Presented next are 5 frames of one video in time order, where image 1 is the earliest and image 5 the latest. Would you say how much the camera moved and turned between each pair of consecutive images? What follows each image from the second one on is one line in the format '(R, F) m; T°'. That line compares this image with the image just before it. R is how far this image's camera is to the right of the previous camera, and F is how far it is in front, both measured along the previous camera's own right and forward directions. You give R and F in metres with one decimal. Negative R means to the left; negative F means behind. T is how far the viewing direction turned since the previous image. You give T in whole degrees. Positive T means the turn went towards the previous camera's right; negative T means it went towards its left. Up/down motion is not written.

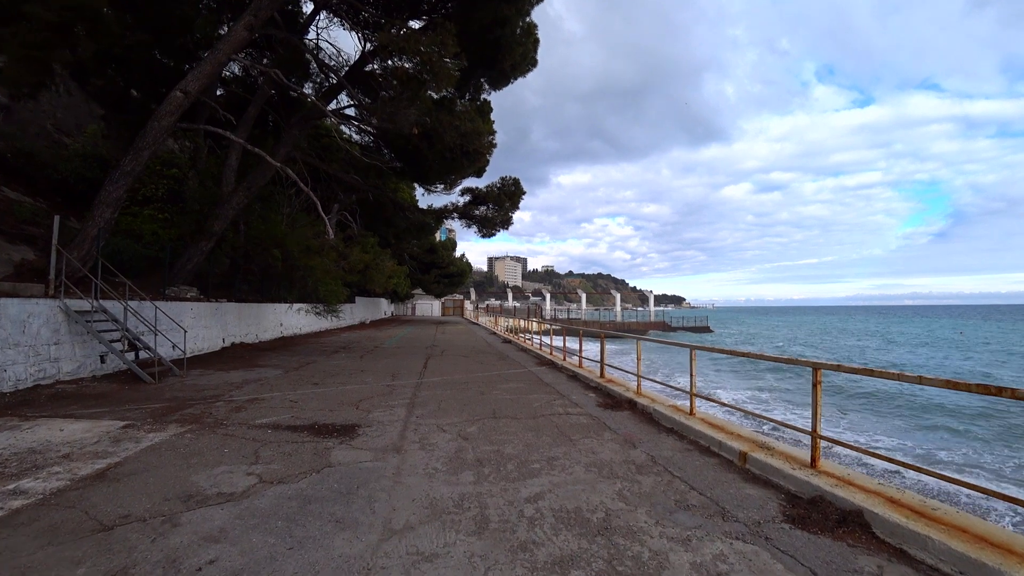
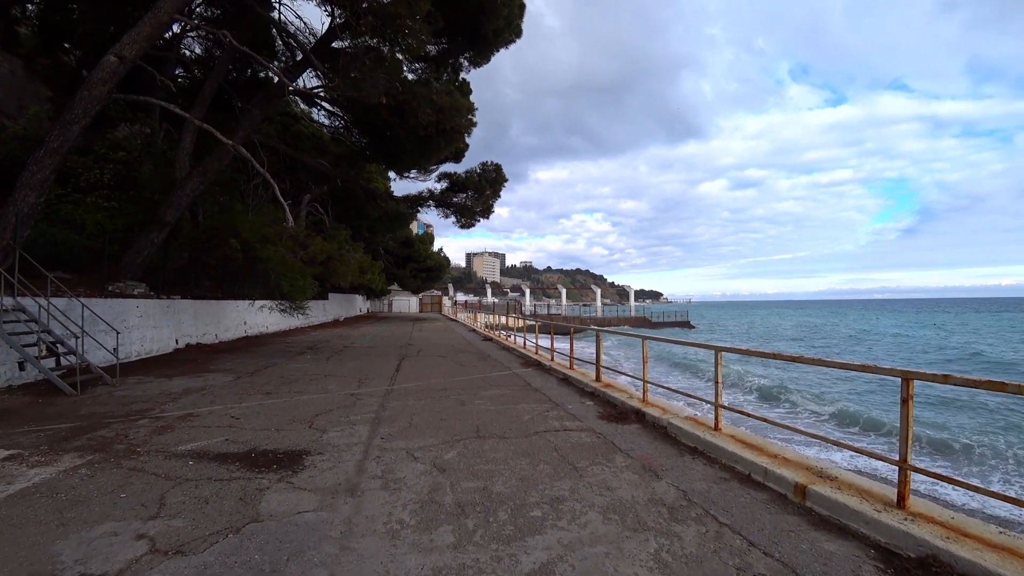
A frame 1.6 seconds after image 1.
(-0.1, +1.2) m; +2°
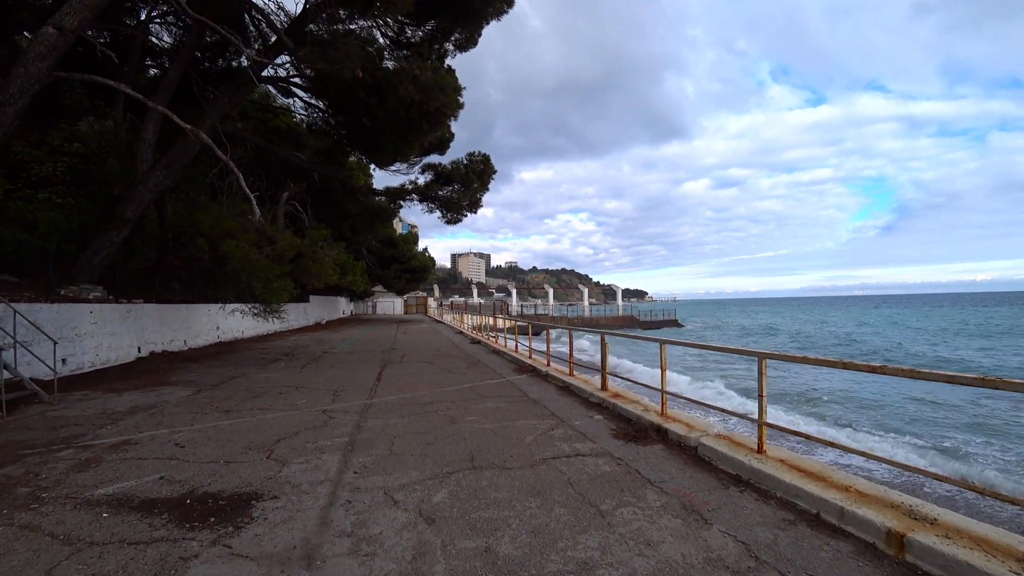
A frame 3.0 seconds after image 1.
(-0.1, +1.0) m; +2°
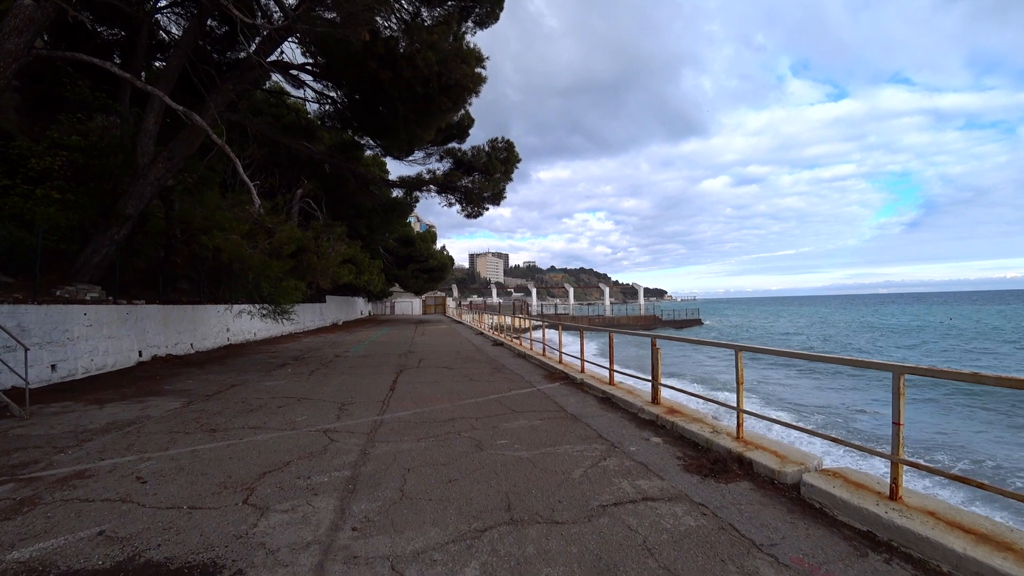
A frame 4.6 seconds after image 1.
(-0.2, +1.1) m; -2°
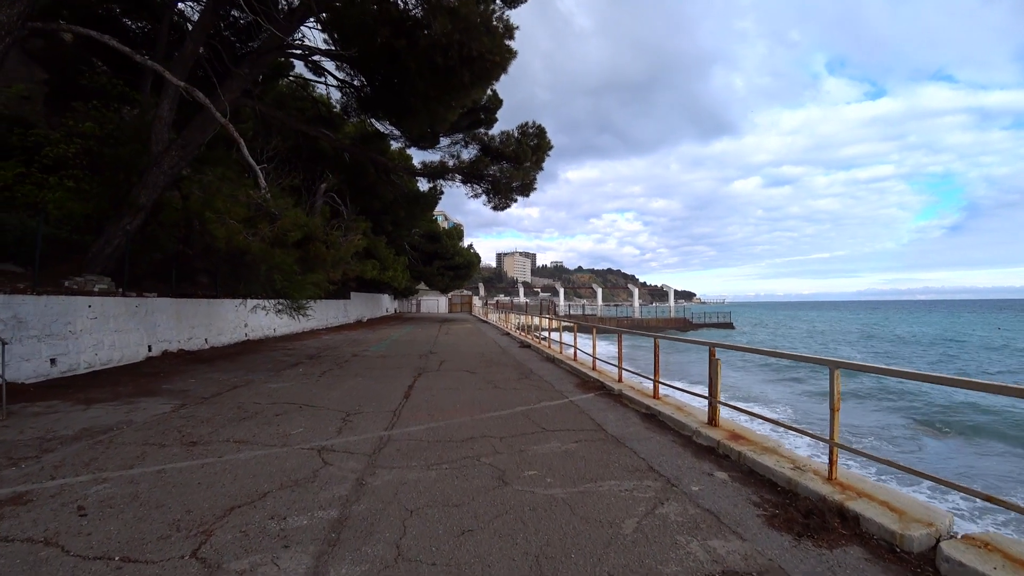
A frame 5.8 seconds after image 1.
(-0.1, +0.9) m; -3°
